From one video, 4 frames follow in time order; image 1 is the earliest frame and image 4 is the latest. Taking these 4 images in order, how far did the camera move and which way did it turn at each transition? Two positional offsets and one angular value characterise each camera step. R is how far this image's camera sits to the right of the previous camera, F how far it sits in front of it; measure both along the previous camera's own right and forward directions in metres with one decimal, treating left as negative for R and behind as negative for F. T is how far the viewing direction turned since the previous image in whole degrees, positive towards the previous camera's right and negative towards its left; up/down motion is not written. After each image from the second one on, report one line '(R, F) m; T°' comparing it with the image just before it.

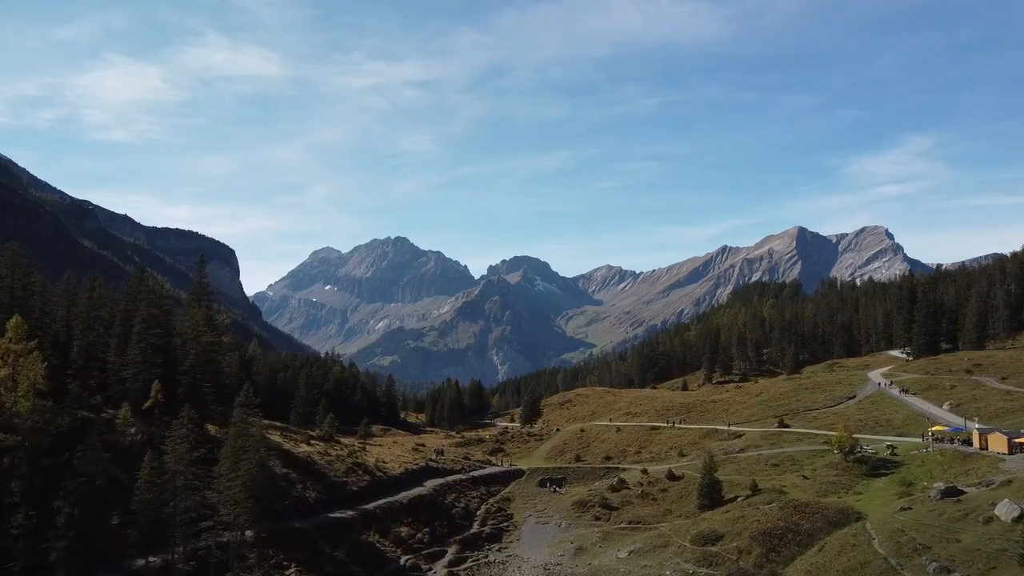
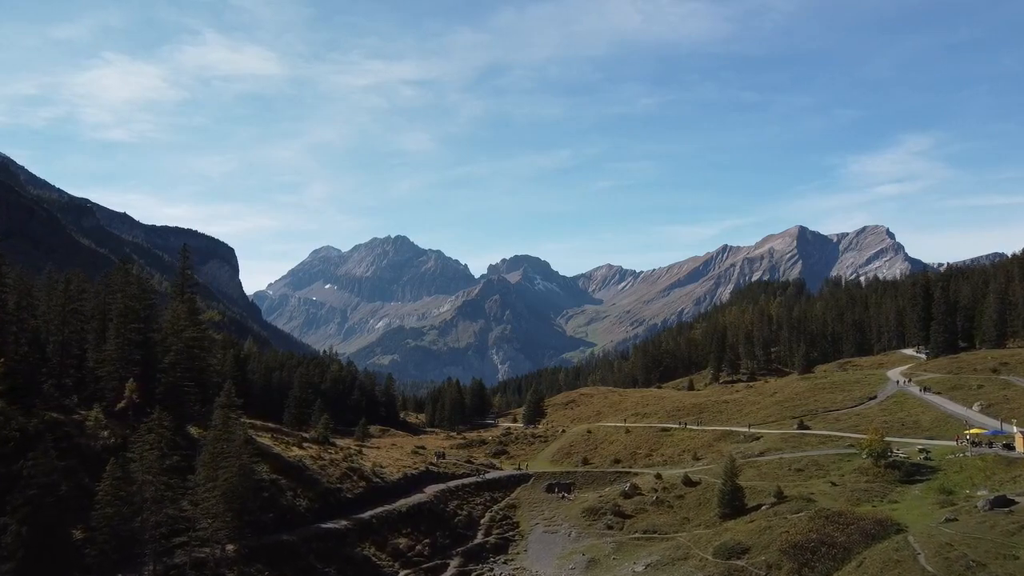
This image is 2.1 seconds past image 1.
(-0.7, +4.9) m; 0°
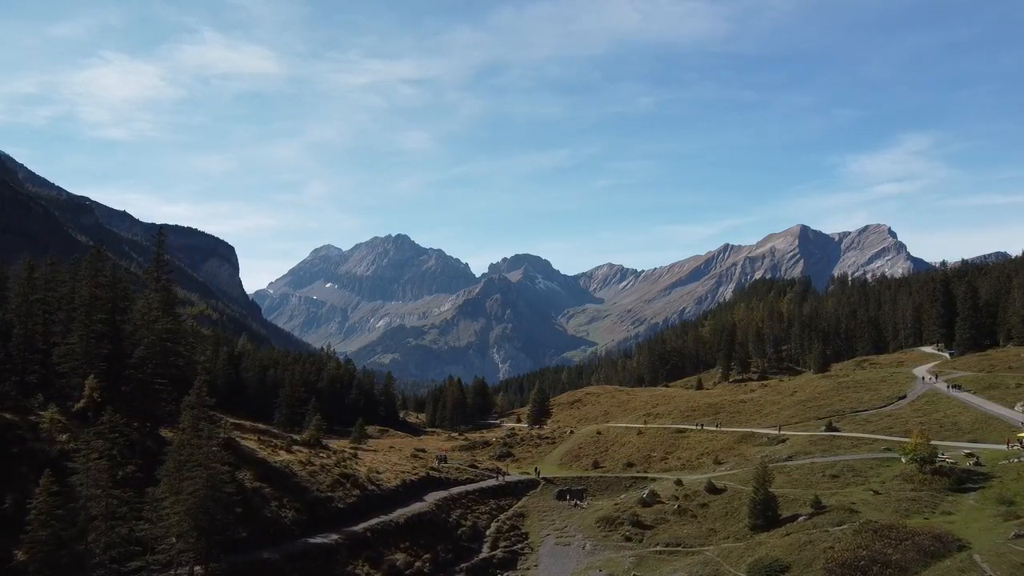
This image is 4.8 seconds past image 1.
(-0.8, +6.1) m; 0°
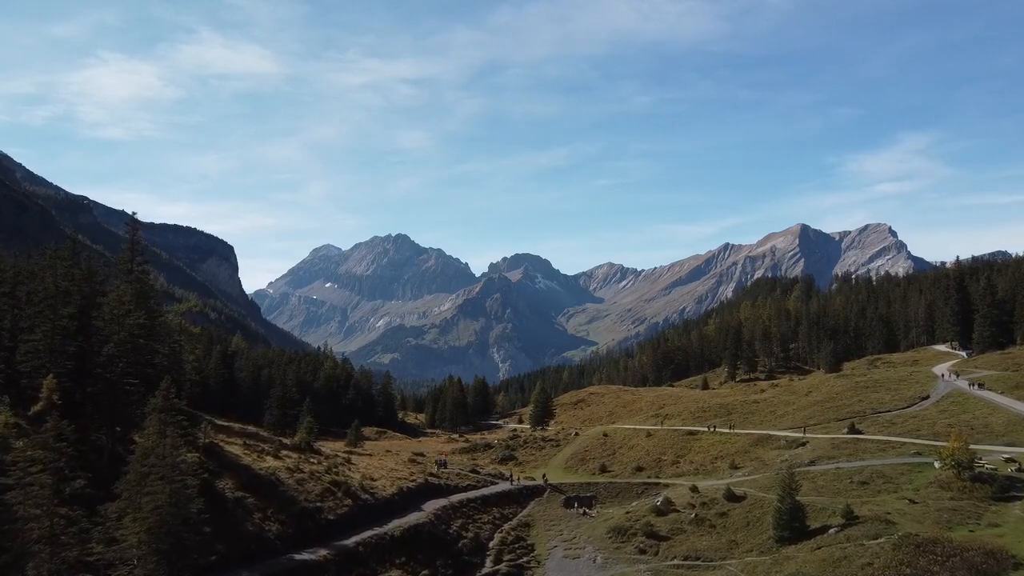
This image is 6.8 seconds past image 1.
(-0.5, +4.6) m; 0°
